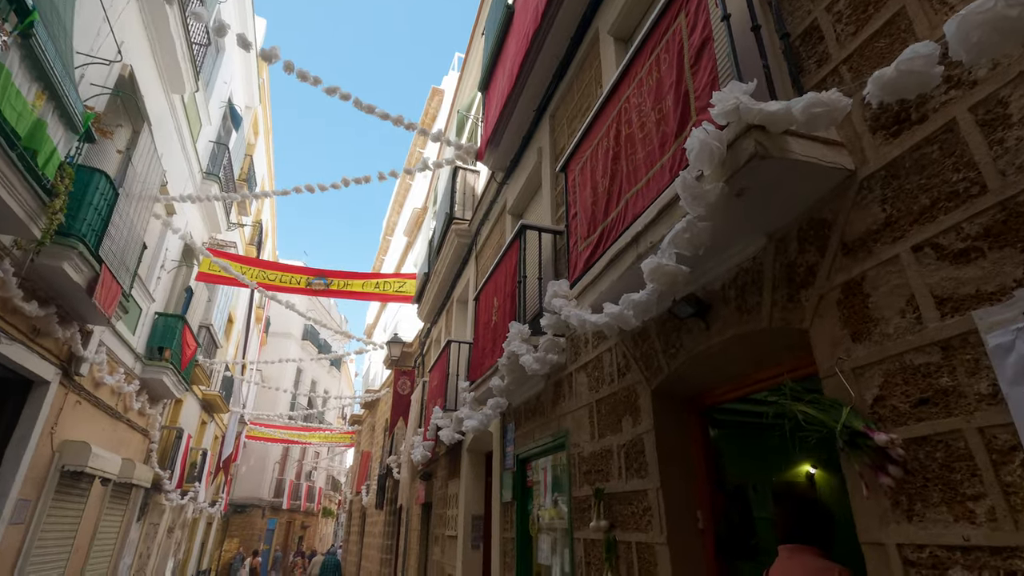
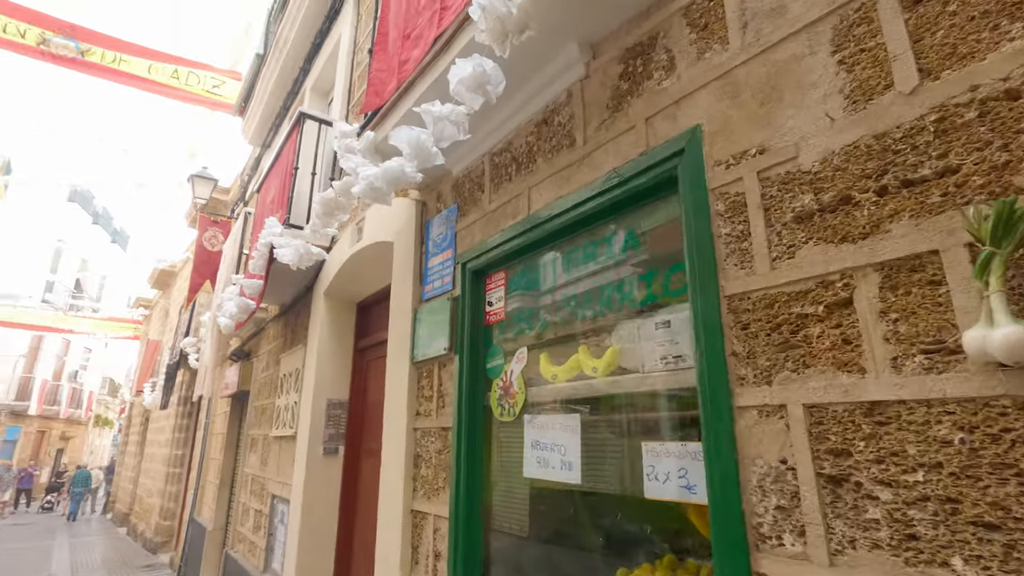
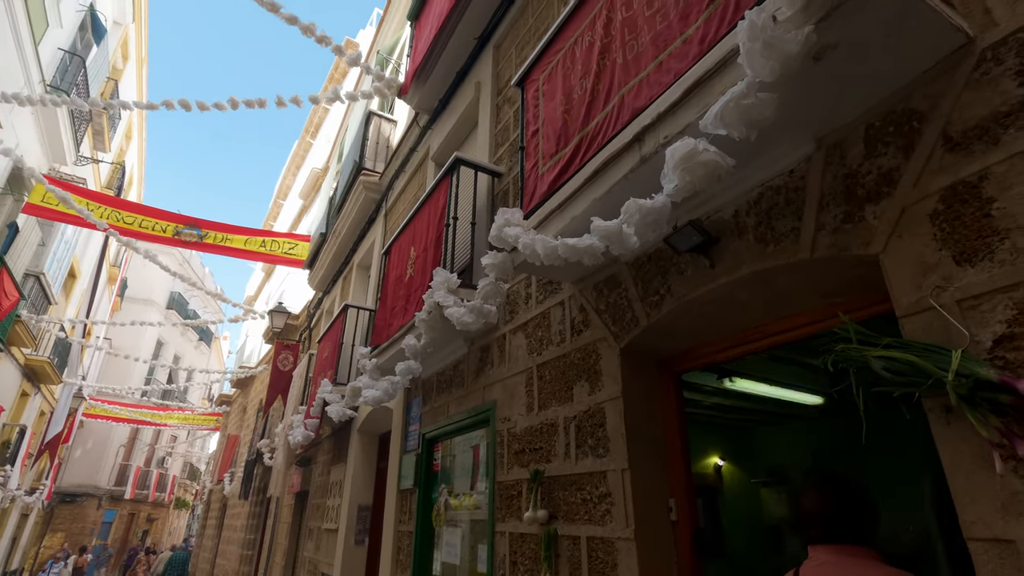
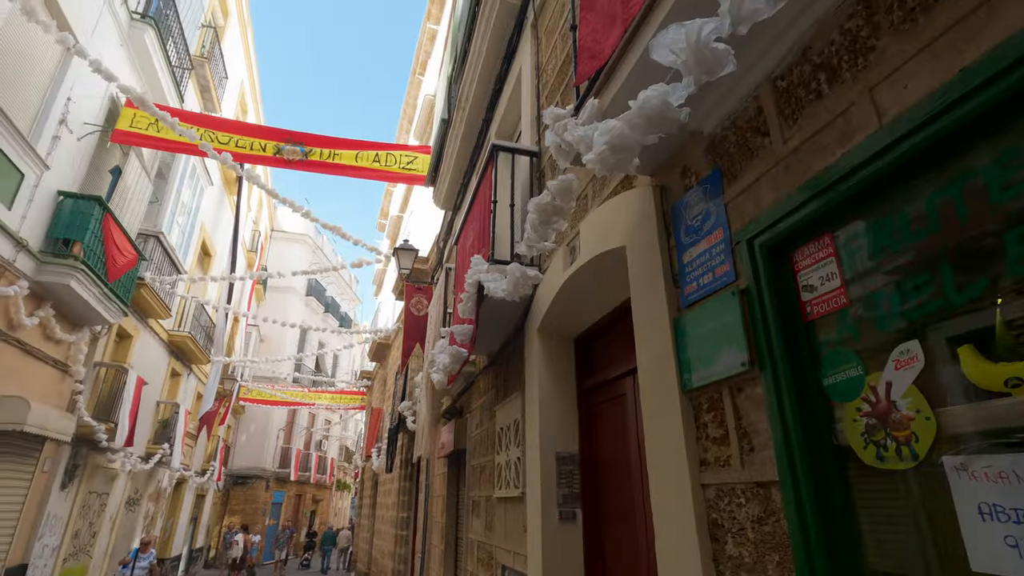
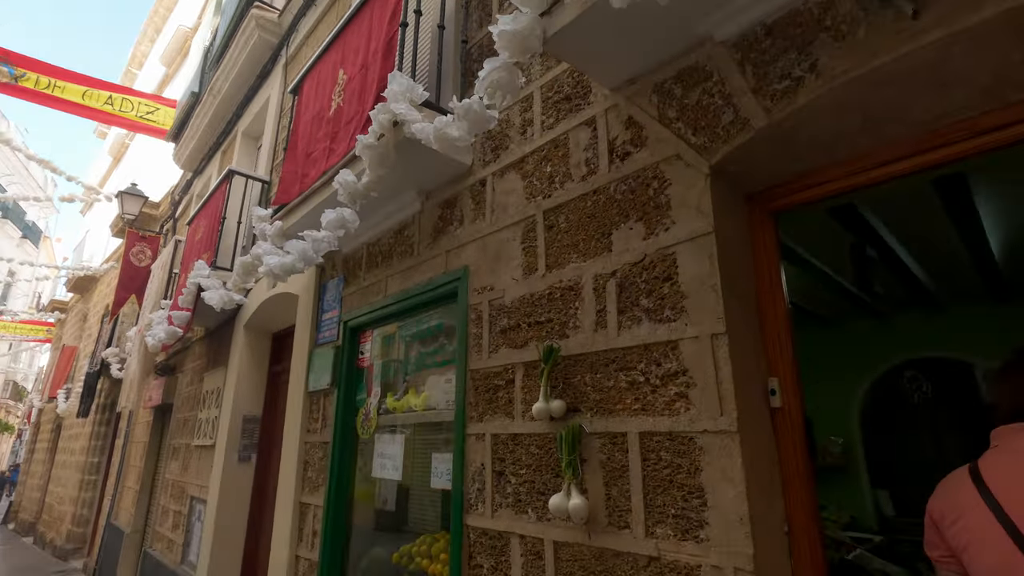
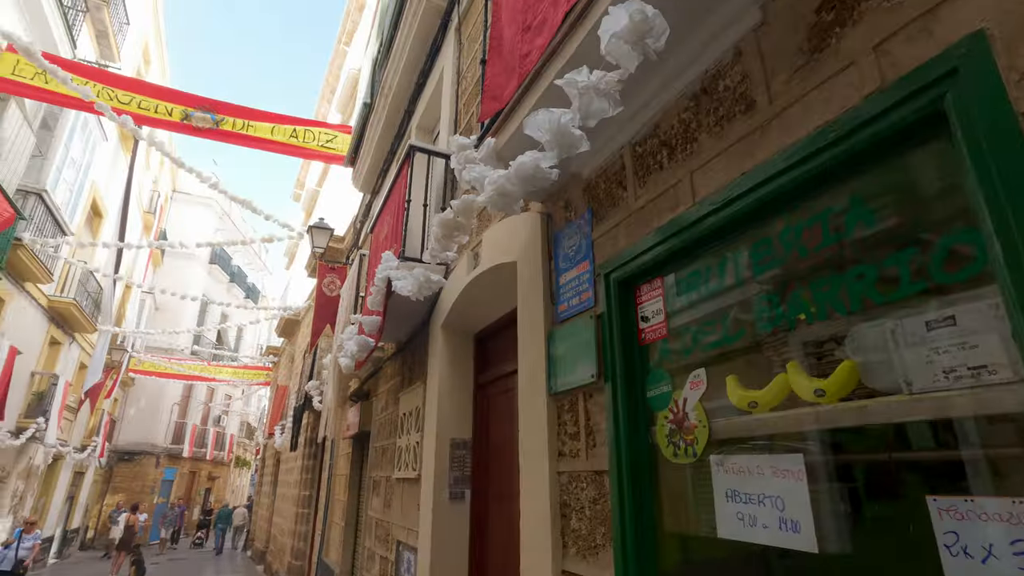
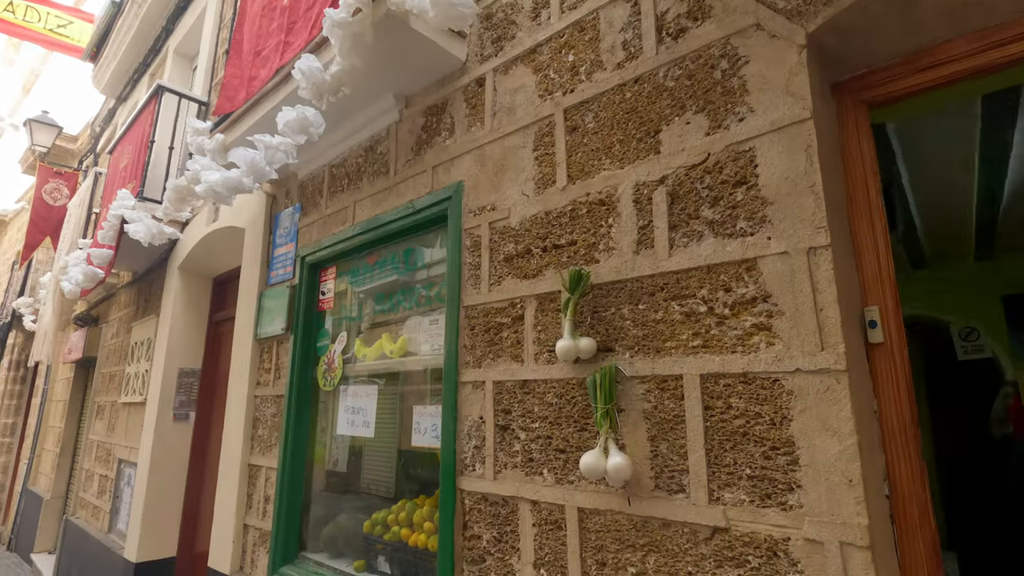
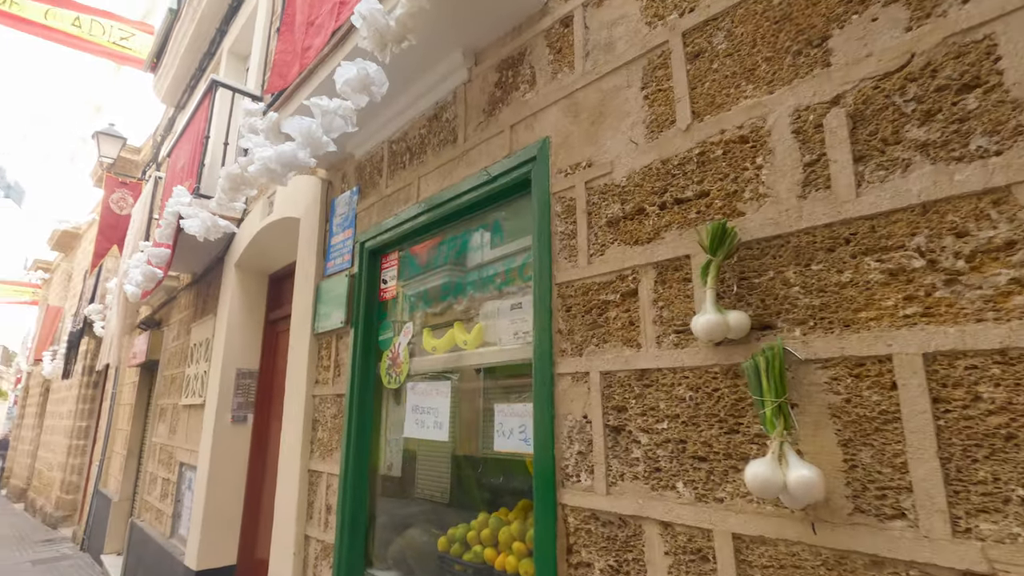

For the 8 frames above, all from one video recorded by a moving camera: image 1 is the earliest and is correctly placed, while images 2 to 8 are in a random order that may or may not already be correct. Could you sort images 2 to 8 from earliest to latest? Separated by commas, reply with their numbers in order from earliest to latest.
3, 5, 7, 8, 2, 6, 4
